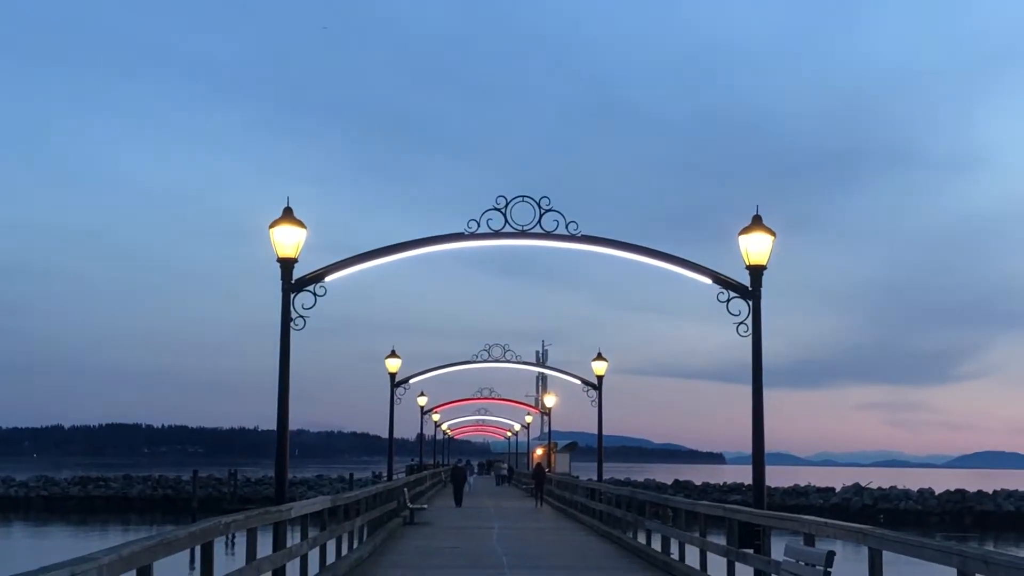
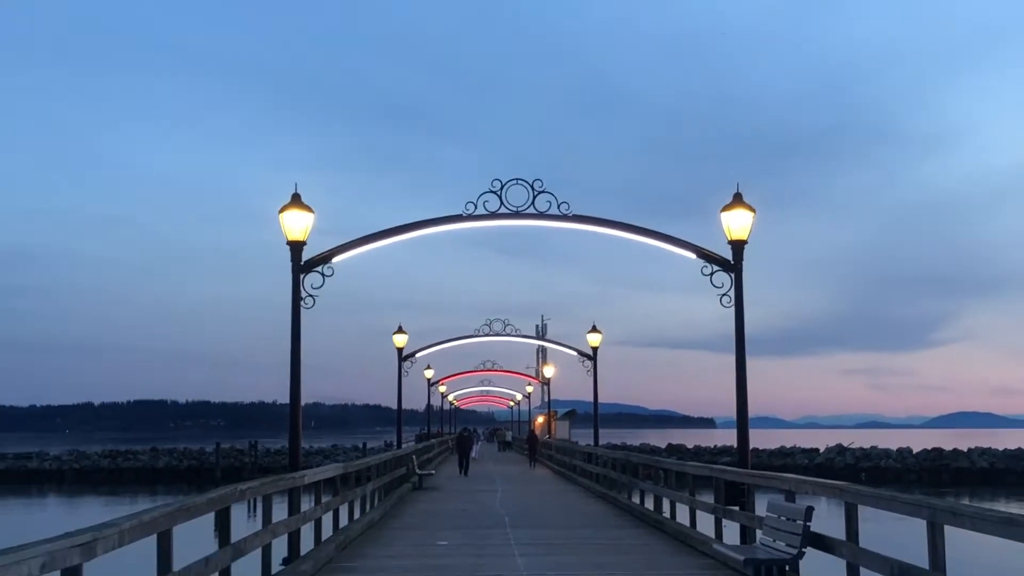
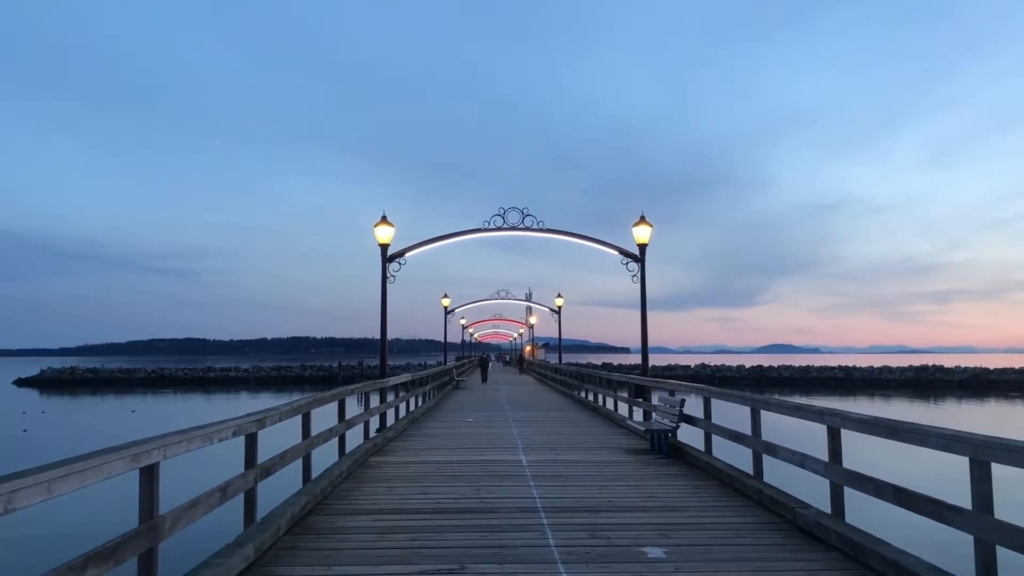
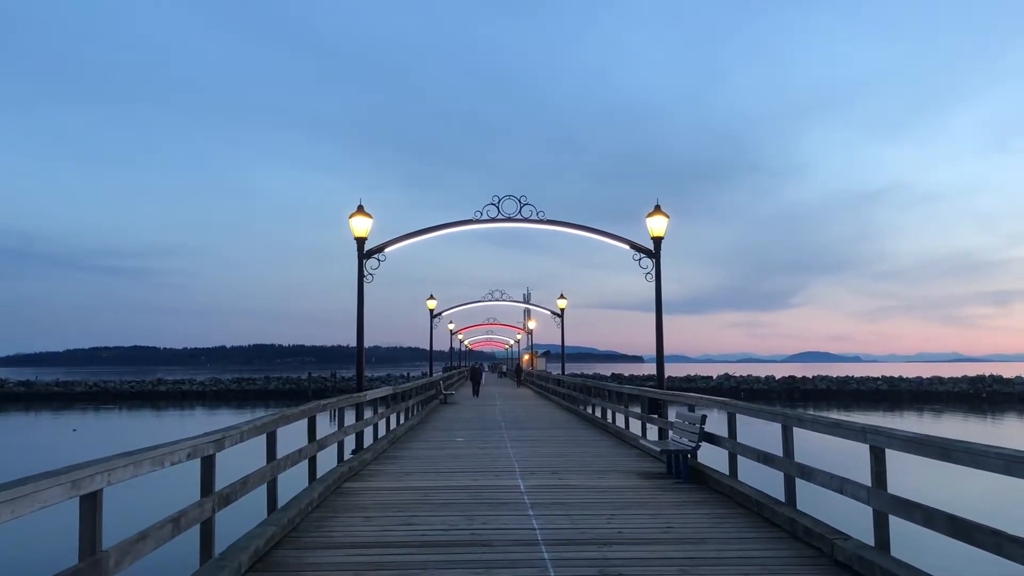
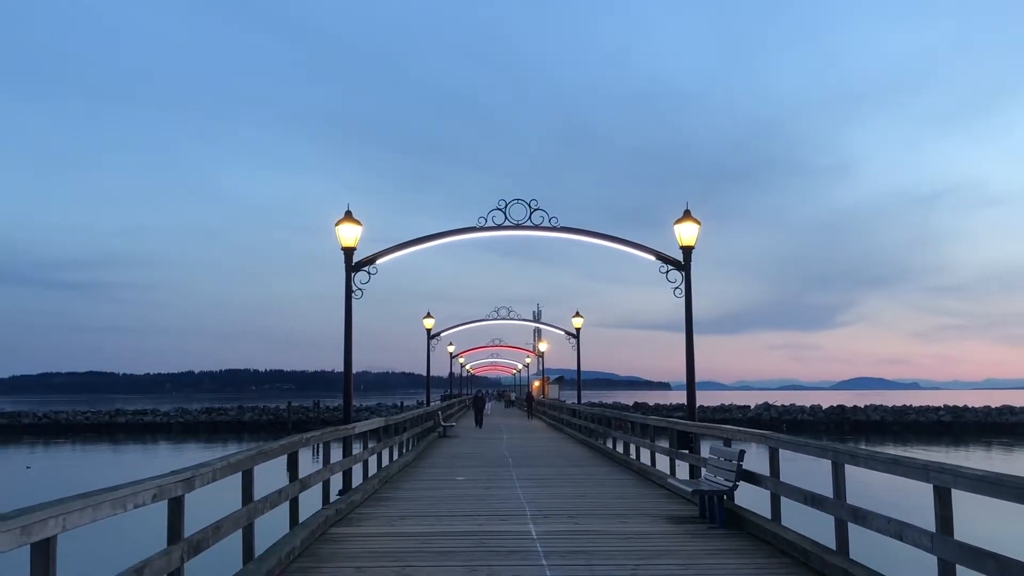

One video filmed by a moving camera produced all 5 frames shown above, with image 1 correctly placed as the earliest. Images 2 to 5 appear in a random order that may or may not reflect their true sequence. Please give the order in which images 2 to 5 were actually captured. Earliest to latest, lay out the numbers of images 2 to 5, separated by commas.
2, 5, 4, 3
